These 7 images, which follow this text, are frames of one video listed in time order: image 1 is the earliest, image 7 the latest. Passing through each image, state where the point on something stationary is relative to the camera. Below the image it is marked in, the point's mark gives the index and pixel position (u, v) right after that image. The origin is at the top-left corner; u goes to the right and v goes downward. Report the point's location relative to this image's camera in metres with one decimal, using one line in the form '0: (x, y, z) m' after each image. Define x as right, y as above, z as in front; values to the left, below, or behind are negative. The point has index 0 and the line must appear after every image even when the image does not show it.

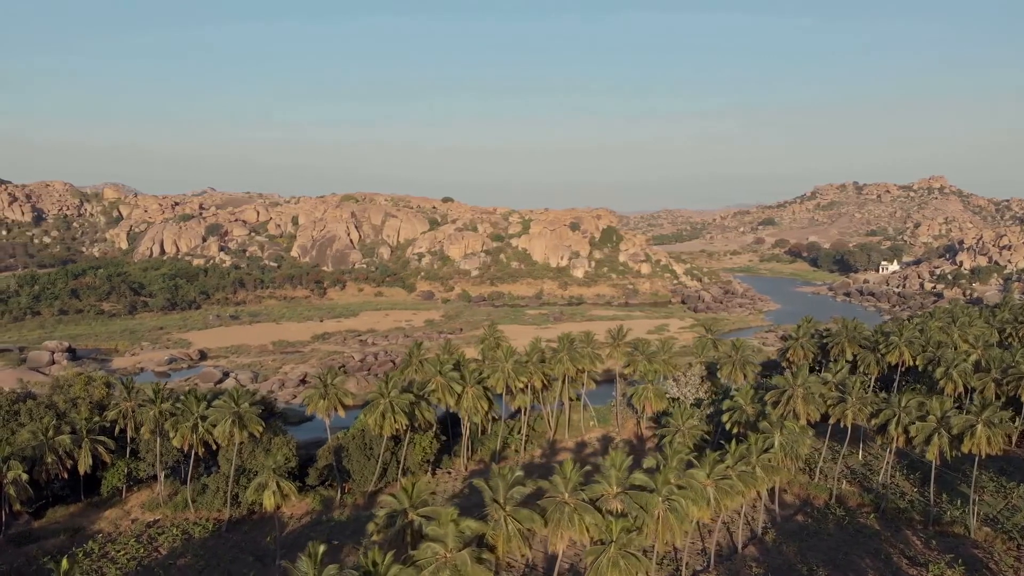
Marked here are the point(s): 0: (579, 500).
0: (+1.9, -6.0, +17.7) m
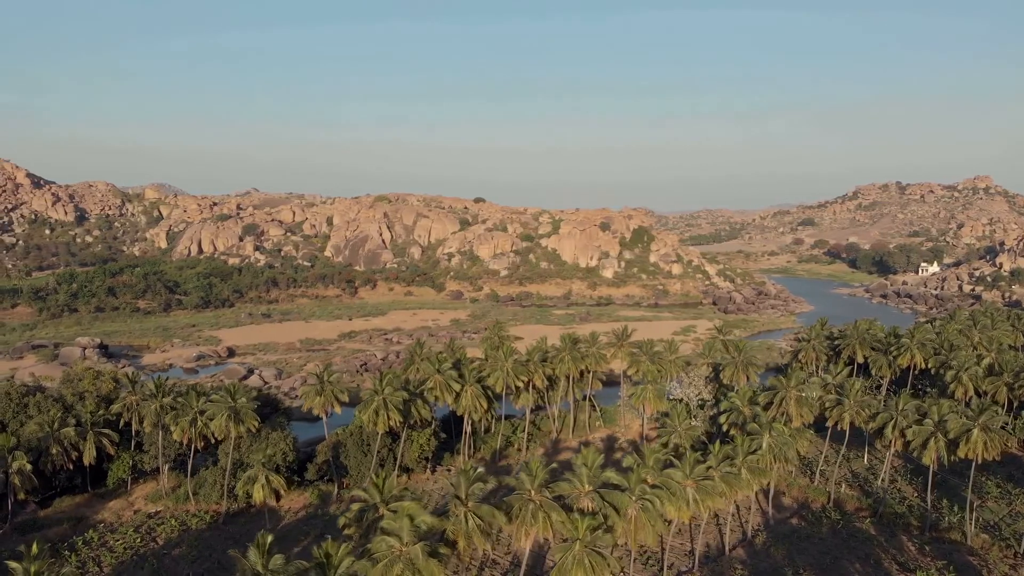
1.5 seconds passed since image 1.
0: (+0.9, -5.9, +17.8) m
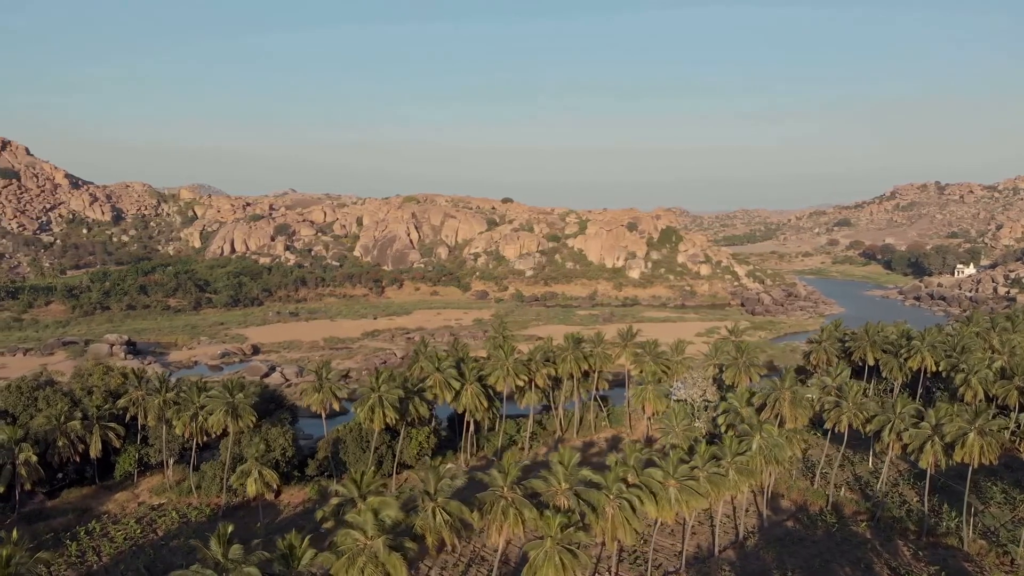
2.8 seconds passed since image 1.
0: (+0.1, -5.9, +17.9) m
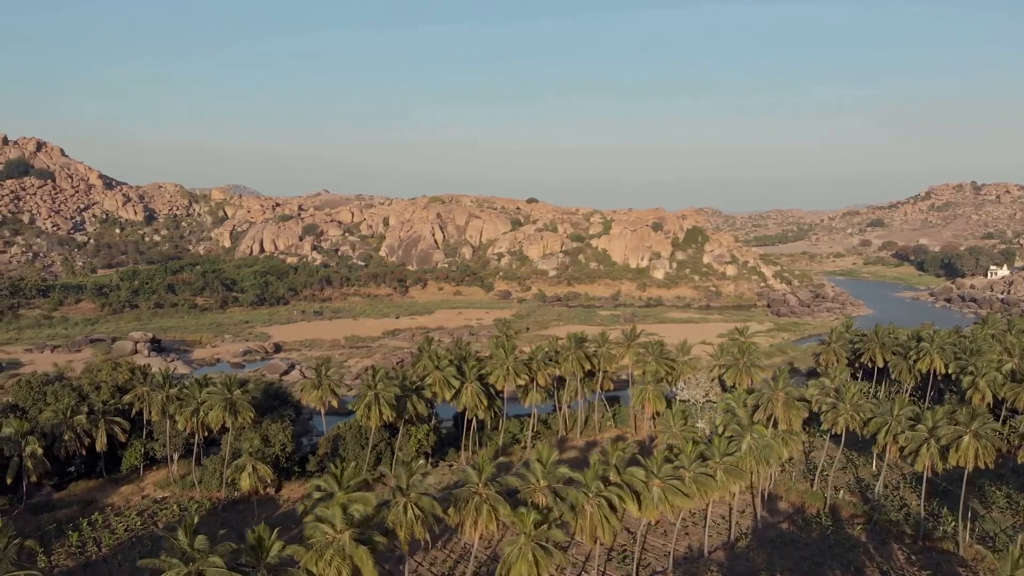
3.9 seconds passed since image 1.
0: (-0.6, -5.9, +18.1) m
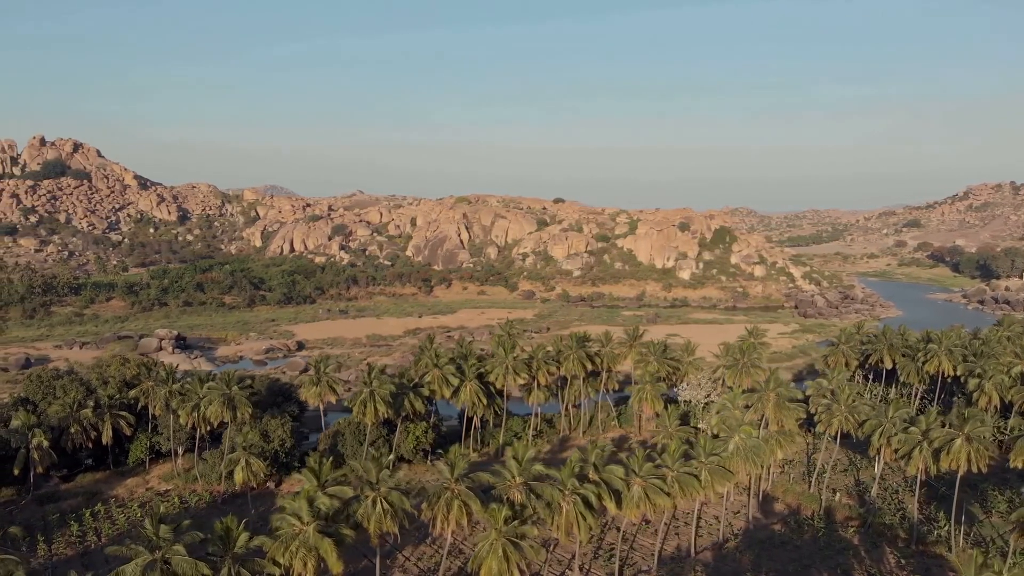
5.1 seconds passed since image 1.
0: (-1.4, -5.8, +18.3) m
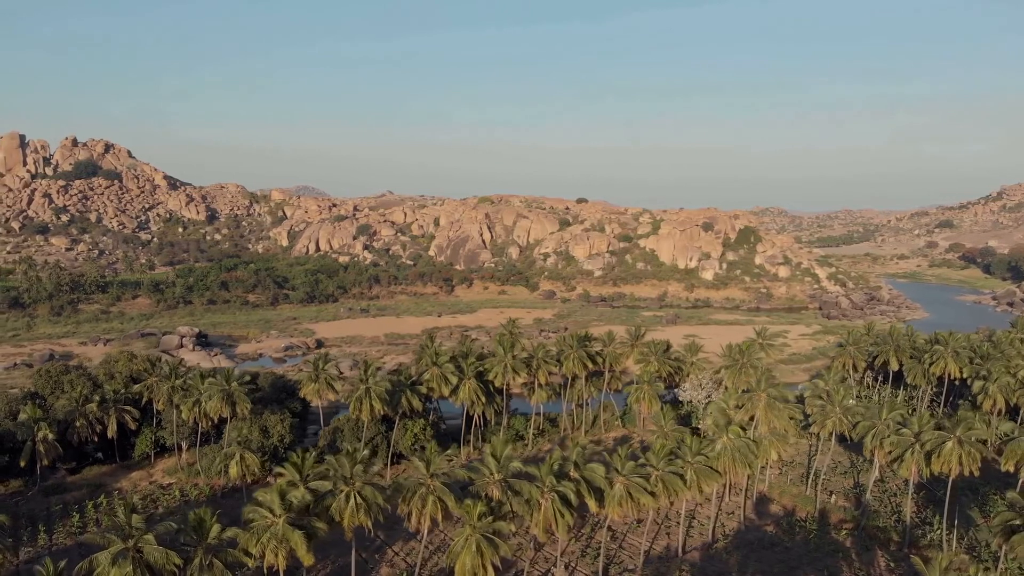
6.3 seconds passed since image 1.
0: (-2.1, -5.8, +18.6) m
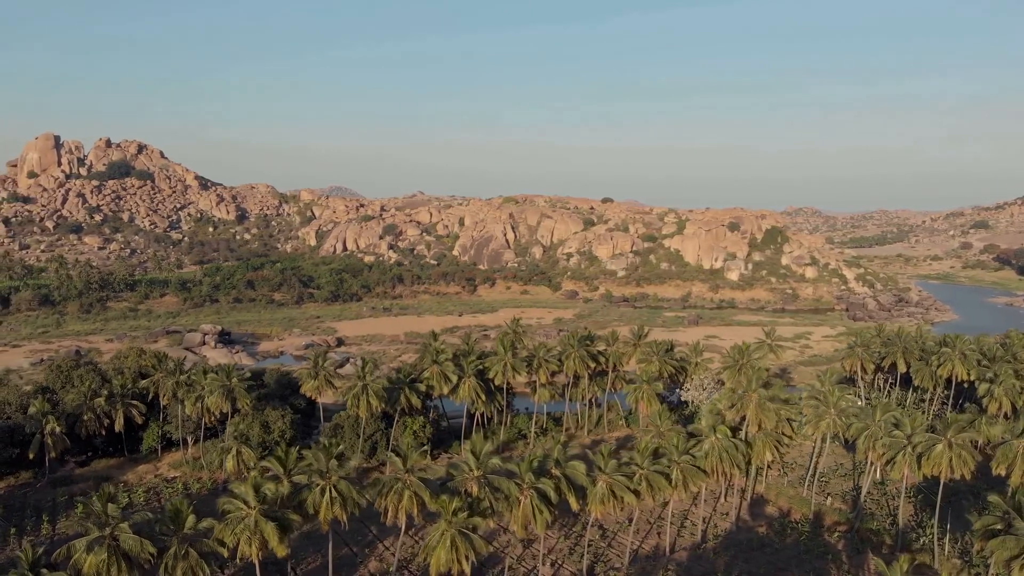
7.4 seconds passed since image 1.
0: (-2.9, -5.7, +18.9) m
